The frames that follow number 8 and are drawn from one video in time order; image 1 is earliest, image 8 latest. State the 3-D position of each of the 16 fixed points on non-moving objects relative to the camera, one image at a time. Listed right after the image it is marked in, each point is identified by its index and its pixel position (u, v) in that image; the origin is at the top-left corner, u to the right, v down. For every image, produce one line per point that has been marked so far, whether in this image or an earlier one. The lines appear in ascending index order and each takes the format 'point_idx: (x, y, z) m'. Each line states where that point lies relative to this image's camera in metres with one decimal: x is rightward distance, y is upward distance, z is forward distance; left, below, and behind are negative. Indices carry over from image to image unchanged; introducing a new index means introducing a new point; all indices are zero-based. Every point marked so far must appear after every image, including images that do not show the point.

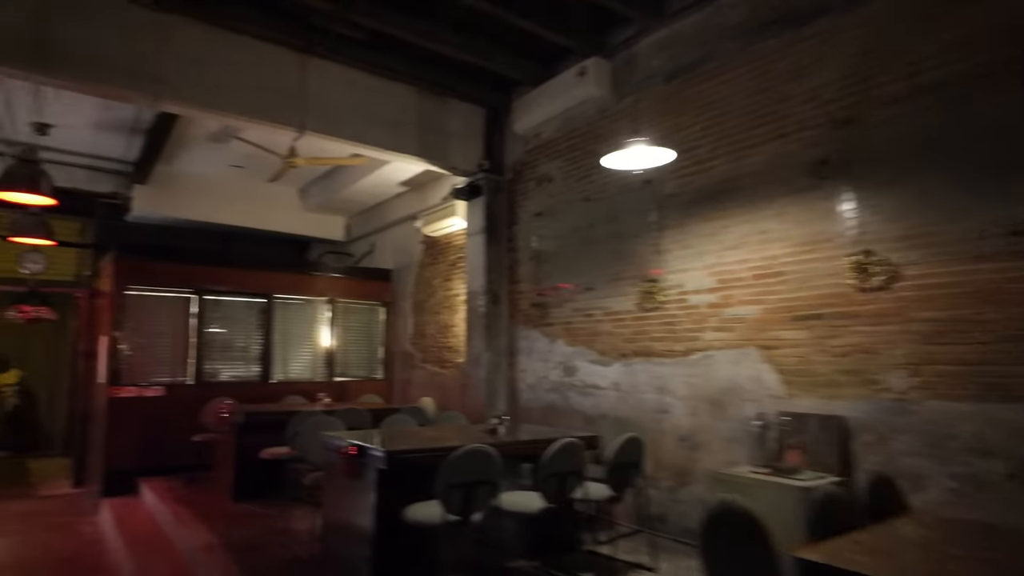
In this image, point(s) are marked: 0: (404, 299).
0: (-1.5, -0.2, +8.0) m
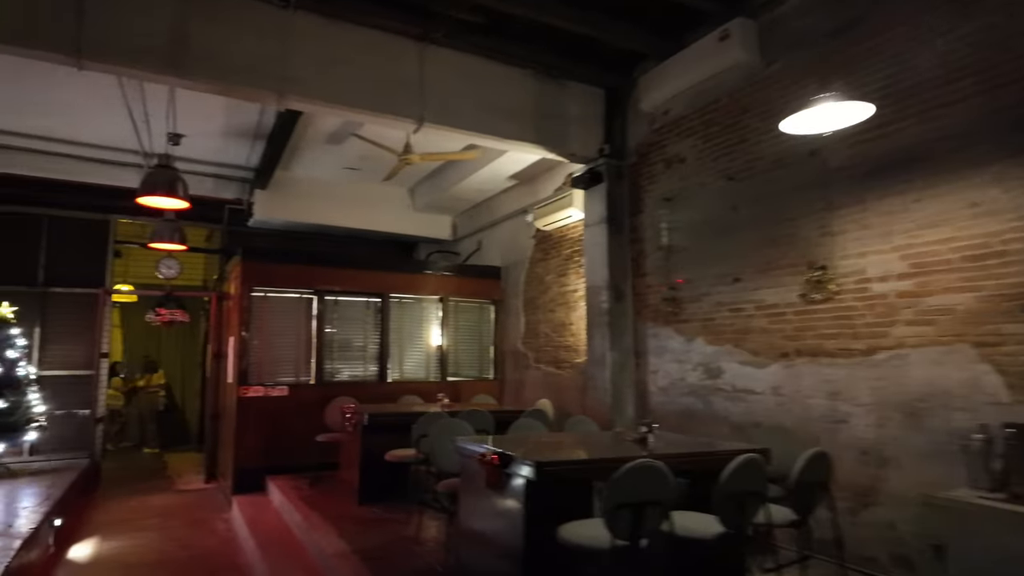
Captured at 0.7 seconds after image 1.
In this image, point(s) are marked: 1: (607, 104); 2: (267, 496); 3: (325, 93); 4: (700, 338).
0: (0.0, -0.1, +7.7) m
1: (+1.0, +1.9, +6.1) m
2: (-2.5, -2.2, +6.2) m
3: (-1.5, +1.6, +4.8) m
4: (+1.6, -0.4, +5.0) m
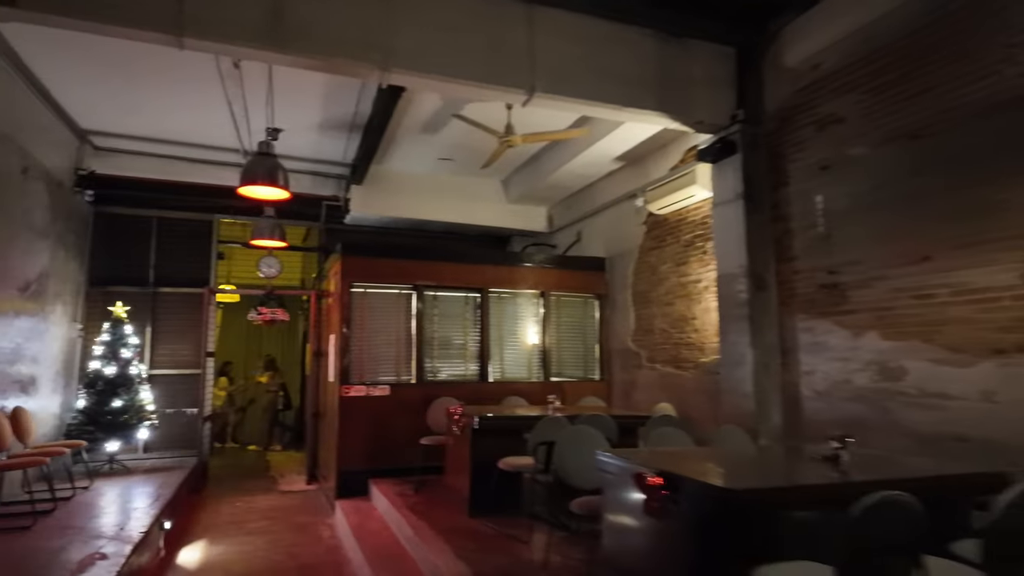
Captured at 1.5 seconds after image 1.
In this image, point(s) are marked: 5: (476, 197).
0: (+1.3, 0.0, +7.0) m
1: (+2.0, +2.0, +5.3) m
2: (-1.4, -2.1, +5.9) m
3: (-0.6, +1.6, +4.3) m
4: (+2.5, -0.3, +4.2) m
5: (-0.5, +1.3, +8.5) m
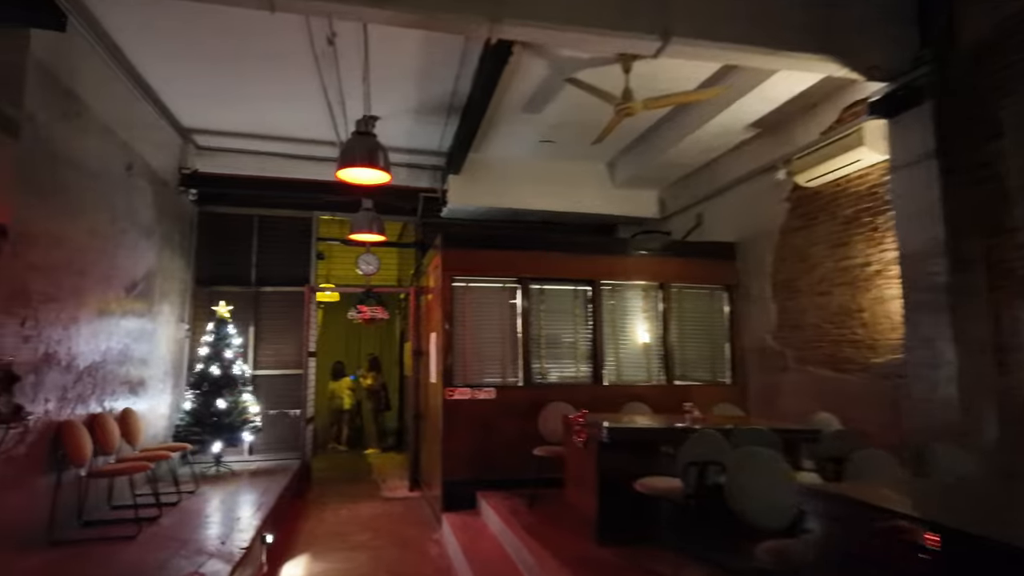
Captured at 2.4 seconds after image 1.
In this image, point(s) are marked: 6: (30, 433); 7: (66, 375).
0: (+2.5, +0.1, +6.1) m
1: (+2.9, +2.1, +4.3) m
2: (-0.3, -2.0, +5.3) m
3: (+0.2, +1.7, +3.7) m
4: (+3.3, -0.2, +3.1) m
5: (+0.9, +1.4, +7.8) m
6: (-3.1, -0.9, +3.9) m
7: (-3.2, -0.6, +4.3) m
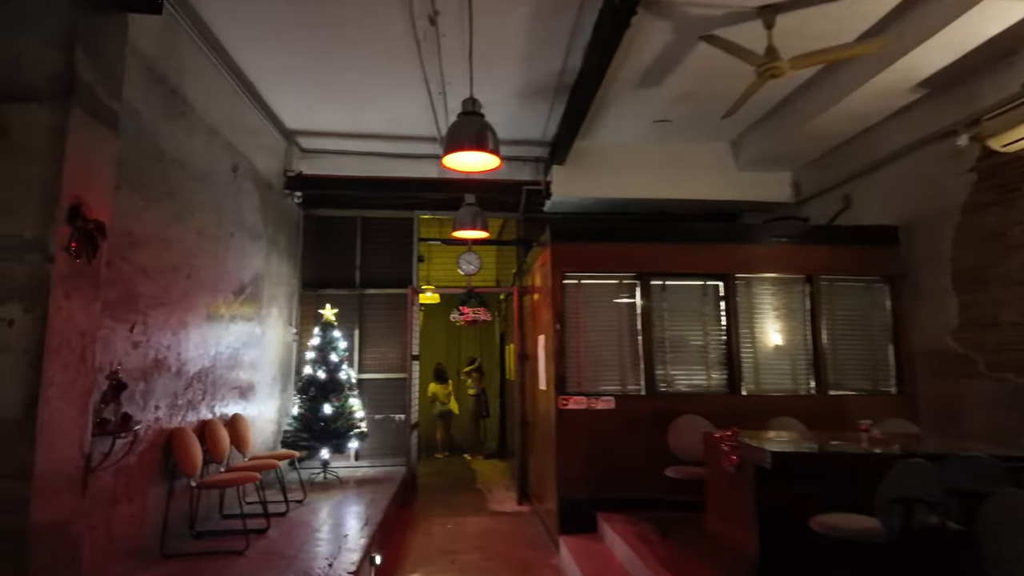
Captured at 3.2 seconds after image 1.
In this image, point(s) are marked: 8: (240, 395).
0: (+3.6, +0.2, +5.1) m
1: (+3.7, +2.2, +3.2) m
2: (+0.7, -2.0, +4.7) m
3: (+0.9, +1.7, +3.1) m
4: (+3.9, -0.1, +2.0) m
5: (+2.2, +1.4, +7.0) m
6: (-2.3, -1.0, +3.7) m
7: (-2.4, -0.7, +4.2) m
8: (-2.5, -1.0, +5.4) m
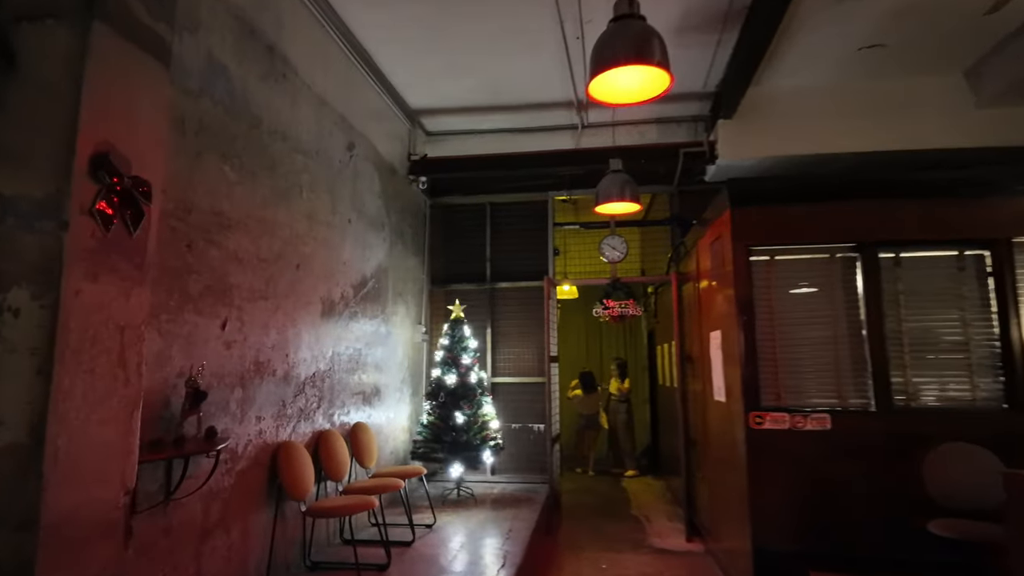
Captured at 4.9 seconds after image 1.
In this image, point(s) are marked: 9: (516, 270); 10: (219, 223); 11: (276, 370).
0: (+4.6, +0.4, +3.1) m
1: (+4.2, +2.4, +1.3) m
2: (+1.8, -1.9, +3.4) m
3: (+1.5, +1.9, +1.8) m
4: (+4.2, +0.1, 0.0) m
5: (+3.7, +1.6, +5.3) m
6: (-1.4, -0.9, +3.1) m
7: (-1.4, -0.6, +3.6) m
8: (-1.2, -0.9, +4.8) m
9: (0.0, +0.2, +6.6) m
10: (-1.5, +0.3, +3.0) m
11: (-1.4, -0.5, +3.5) m
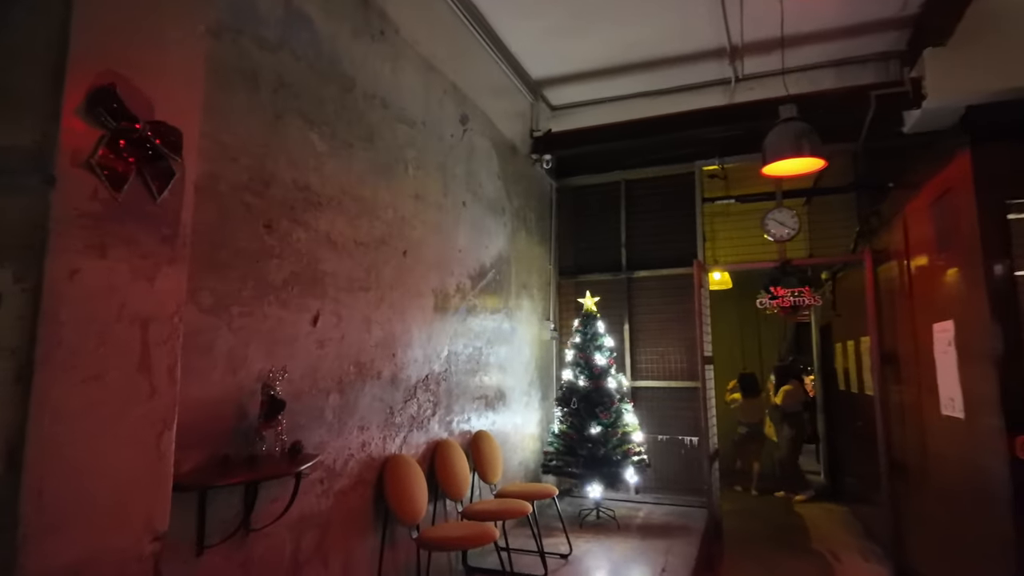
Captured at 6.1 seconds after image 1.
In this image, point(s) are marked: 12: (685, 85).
0: (+5.1, +0.6, +1.3) m
1: (+4.2, +2.6, -0.4) m
2: (+2.4, -1.7, +2.2) m
3: (+1.7, +2.0, +0.7) m
4: (+4.0, +0.3, -1.6) m
5: (+4.6, +1.8, +3.7) m
6: (-0.8, -0.9, +2.7) m
7: (-0.6, -0.6, +3.1) m
8: (-0.2, -0.9, +4.3) m
9: (+1.4, +0.3, +5.8) m
10: (-0.9, +0.4, +2.6) m
11: (-0.7, -0.4, +3.0) m
12: (+1.5, +1.8, +5.3) m
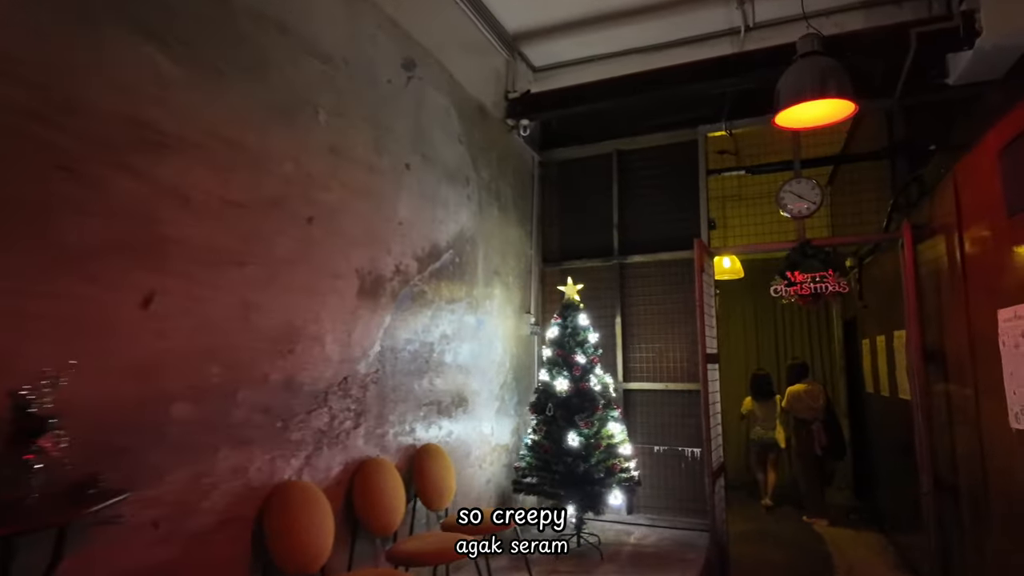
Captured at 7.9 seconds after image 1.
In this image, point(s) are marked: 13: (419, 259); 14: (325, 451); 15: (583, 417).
0: (+4.7, +0.7, +0.5) m
1: (+3.8, +2.7, -1.2) m
2: (+2.1, -1.6, +1.4) m
3: (+1.3, +2.1, -0.1) m
4: (+3.6, +0.4, -2.5) m
5: (+4.3, +1.9, +2.8) m
6: (-1.1, -0.8, +2.0) m
7: (-0.9, -0.5, +2.4) m
8: (-0.4, -0.8, +3.5) m
9: (+1.2, +0.4, +5.0) m
10: (-1.2, +0.5, +1.9) m
11: (-1.0, -0.3, +2.3) m
12: (+1.3, +1.9, +4.6) m
13: (-0.5, +0.2, +3.4) m
14: (-0.8, -0.7, +2.6) m
15: (+0.5, -0.8, +3.9) m
